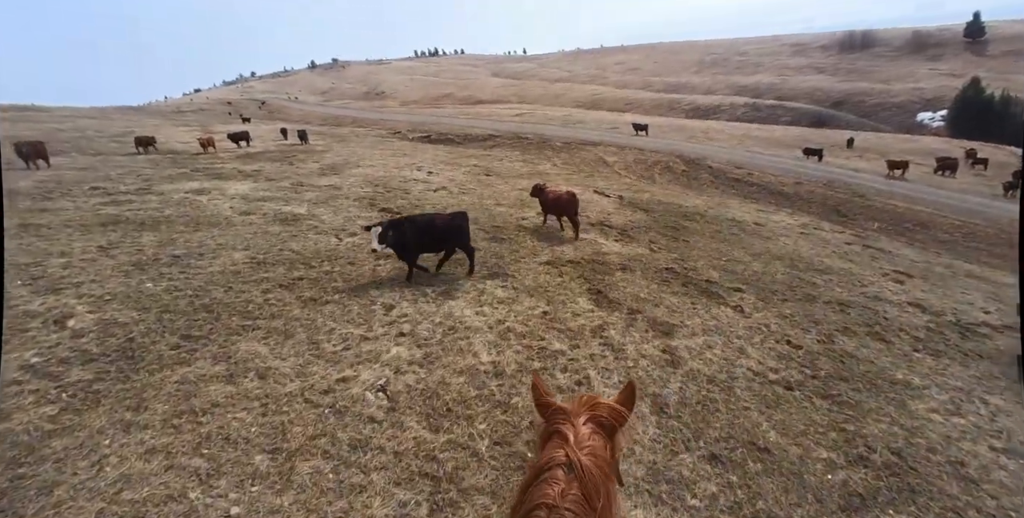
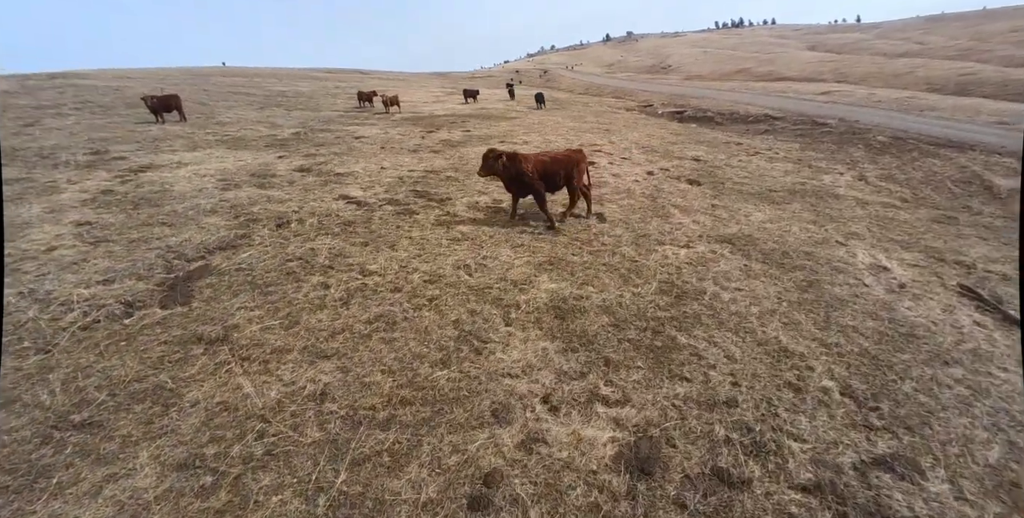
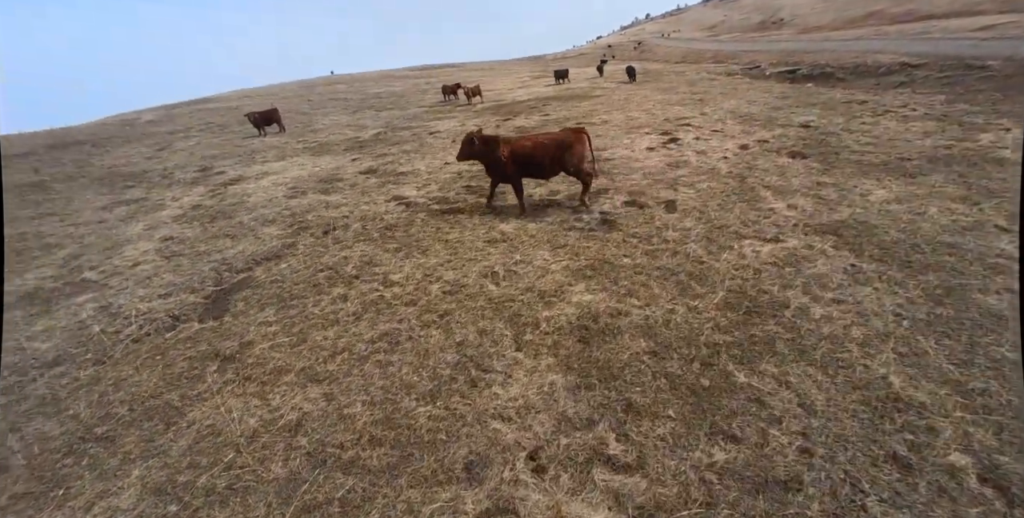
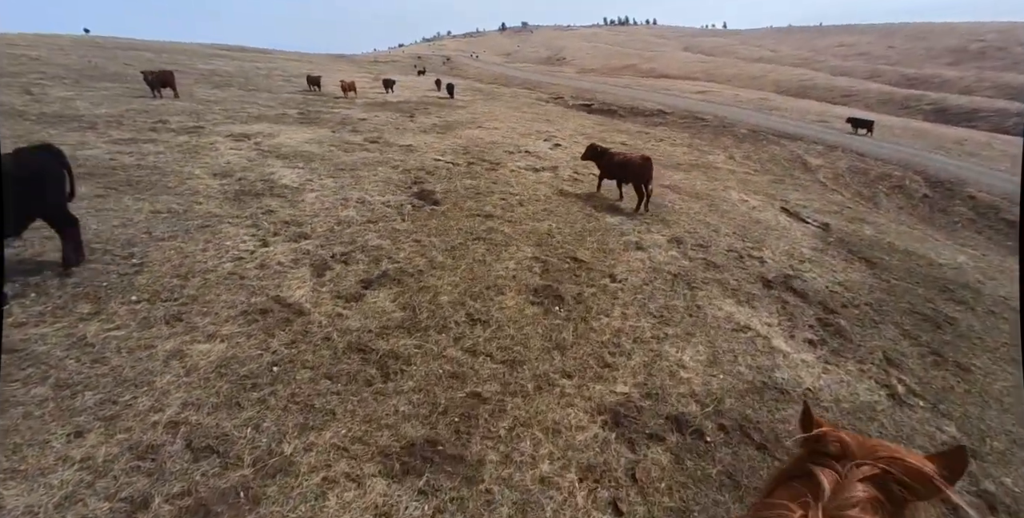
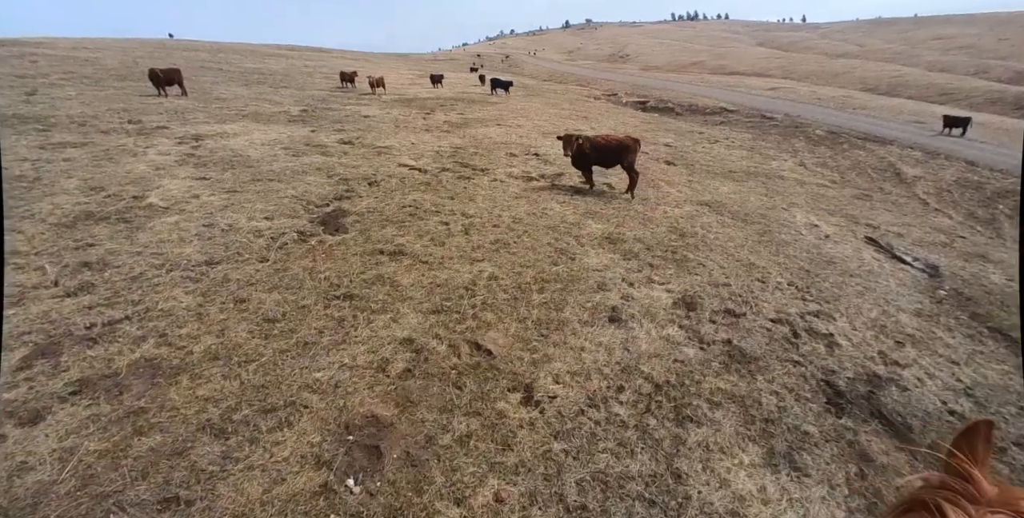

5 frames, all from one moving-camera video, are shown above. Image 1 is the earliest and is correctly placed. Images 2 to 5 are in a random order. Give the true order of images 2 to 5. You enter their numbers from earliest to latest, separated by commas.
4, 5, 2, 3
